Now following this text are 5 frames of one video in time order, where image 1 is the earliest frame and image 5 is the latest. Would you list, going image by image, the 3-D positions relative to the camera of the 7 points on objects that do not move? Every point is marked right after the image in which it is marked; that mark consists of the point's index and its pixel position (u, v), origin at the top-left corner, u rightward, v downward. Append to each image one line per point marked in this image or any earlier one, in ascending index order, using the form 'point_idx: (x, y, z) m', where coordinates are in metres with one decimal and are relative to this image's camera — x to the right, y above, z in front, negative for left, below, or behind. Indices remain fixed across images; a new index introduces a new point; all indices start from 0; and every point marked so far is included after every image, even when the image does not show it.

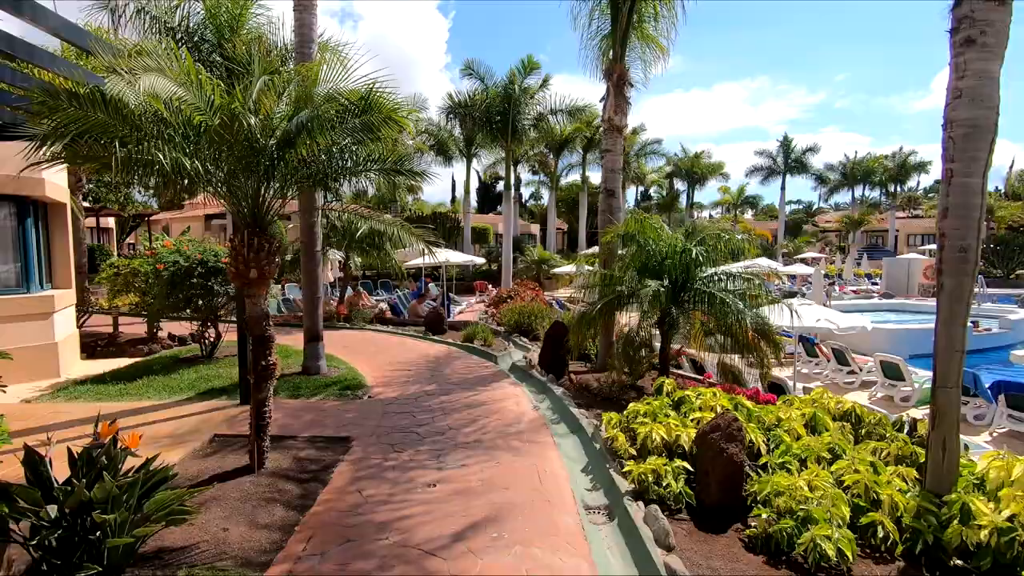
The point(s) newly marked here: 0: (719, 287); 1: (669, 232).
0: (+3.3, 0.0, +8.4) m
1: (+2.7, +0.9, +9.0) m
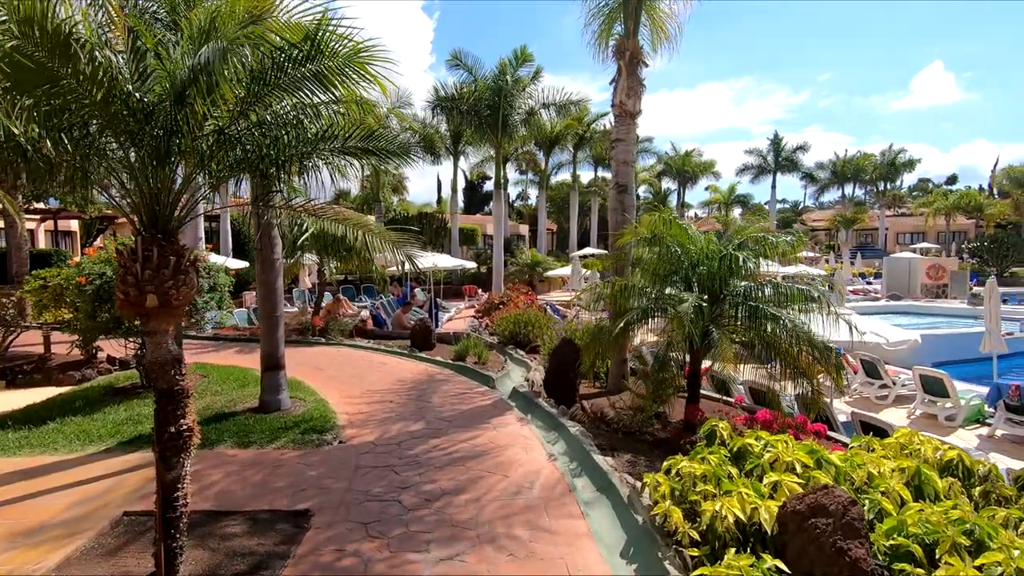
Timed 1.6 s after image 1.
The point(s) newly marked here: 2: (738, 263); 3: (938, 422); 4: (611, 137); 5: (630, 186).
0: (+3.3, -0.2, +7.1) m
1: (+2.7, +0.7, +7.7) m
2: (+3.0, +0.3, +7.1) m
3: (+8.1, -2.6, +10.3) m
4: (+1.8, +2.7, +9.5) m
5: (+2.0, +1.8, +9.4) m
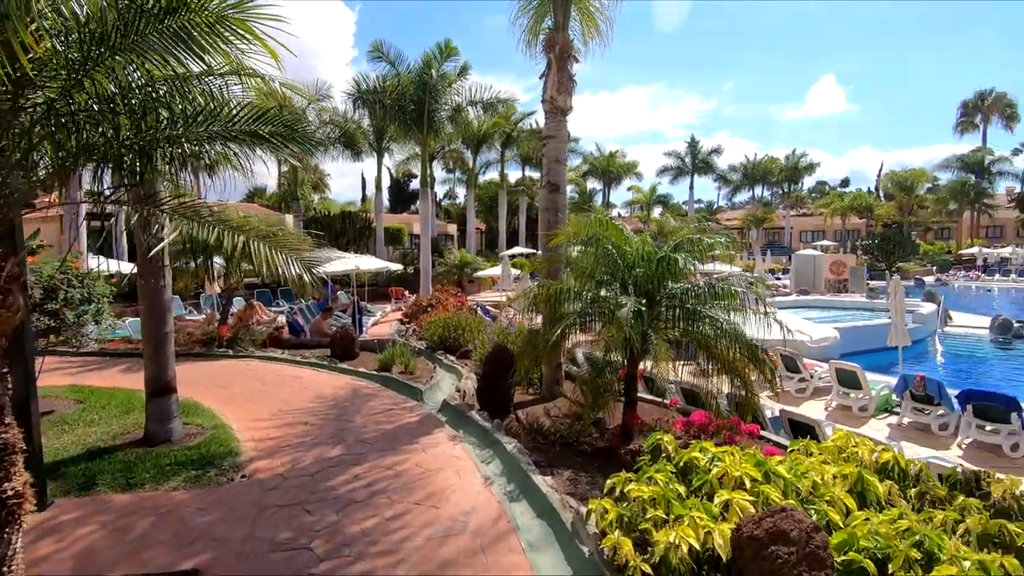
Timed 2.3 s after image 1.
0: (+2.4, -0.2, +7.0) m
1: (+1.7, +0.7, +7.5) m
2: (+2.1, +0.3, +6.9) m
3: (+6.8, -2.5, +10.8) m
4: (+0.5, +2.6, +9.2) m
5: (+0.8, +1.7, +9.1) m
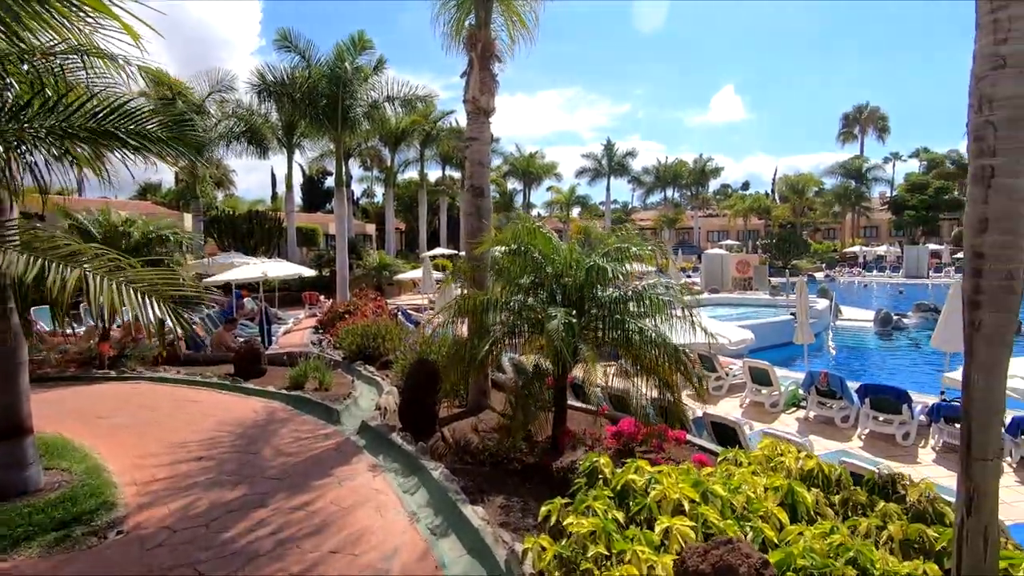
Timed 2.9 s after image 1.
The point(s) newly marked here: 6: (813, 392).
0: (+1.5, -0.3, +6.9) m
1: (+0.7, +0.6, +7.3) m
2: (+1.1, +0.2, +6.8) m
3: (+5.3, -2.5, +11.3) m
4: (-0.8, +2.5, +8.8) m
5: (-0.4, +1.6, +8.7) m
6: (+5.9, -2.1, +10.6) m
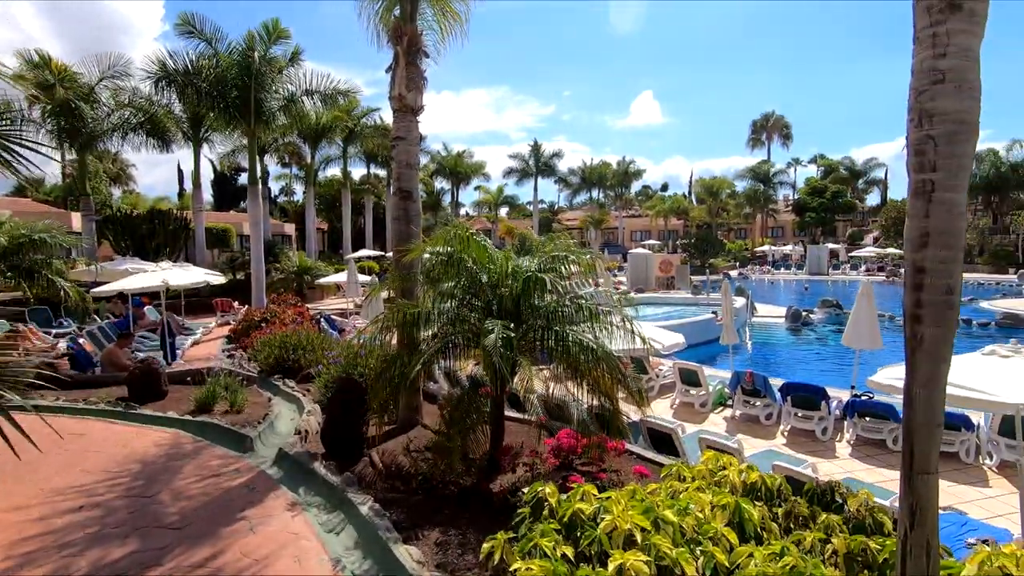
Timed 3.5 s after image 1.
0: (+0.6, -0.4, +6.6) m
1: (-0.2, +0.5, +6.9) m
2: (+0.3, +0.1, +6.5) m
3: (+3.9, -2.6, +11.5) m
4: (-1.9, +2.4, +8.2) m
5: (-1.5, +1.5, +8.2) m
6: (+4.6, -2.1, +10.9) m
